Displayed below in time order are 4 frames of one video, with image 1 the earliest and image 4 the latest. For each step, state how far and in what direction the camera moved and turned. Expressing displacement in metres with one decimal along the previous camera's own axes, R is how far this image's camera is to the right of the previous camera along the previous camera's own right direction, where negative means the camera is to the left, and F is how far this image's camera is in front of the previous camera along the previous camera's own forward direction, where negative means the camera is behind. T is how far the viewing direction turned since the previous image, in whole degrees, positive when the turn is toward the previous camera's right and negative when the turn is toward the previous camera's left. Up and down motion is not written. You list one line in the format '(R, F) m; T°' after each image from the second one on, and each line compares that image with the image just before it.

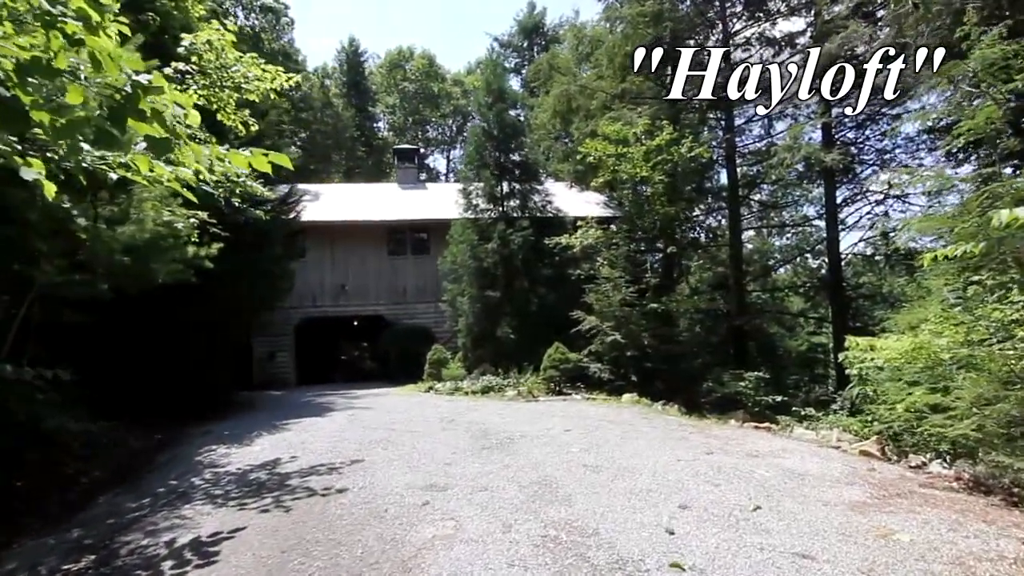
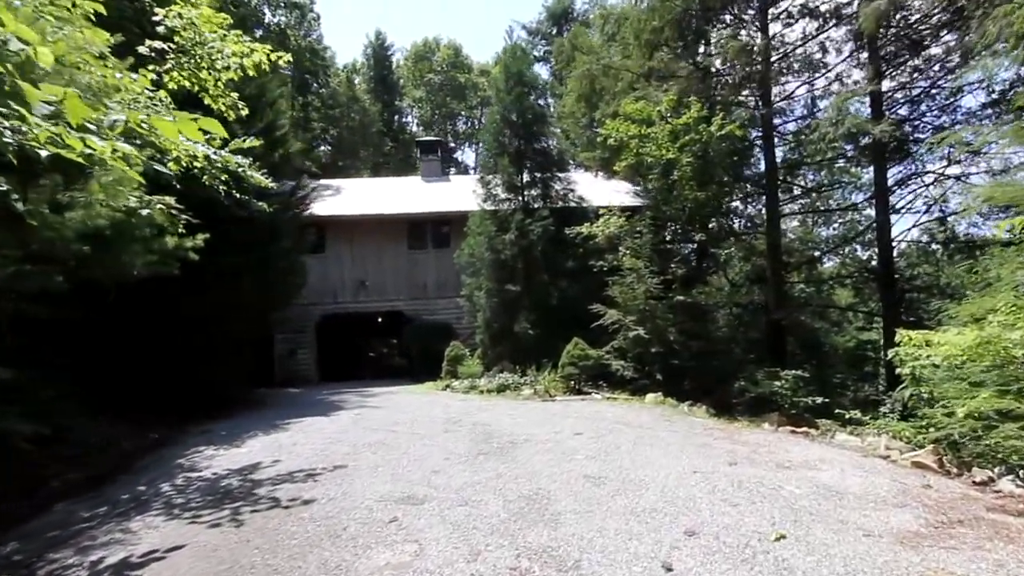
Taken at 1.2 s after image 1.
(+0.4, +0.8) m; -3°
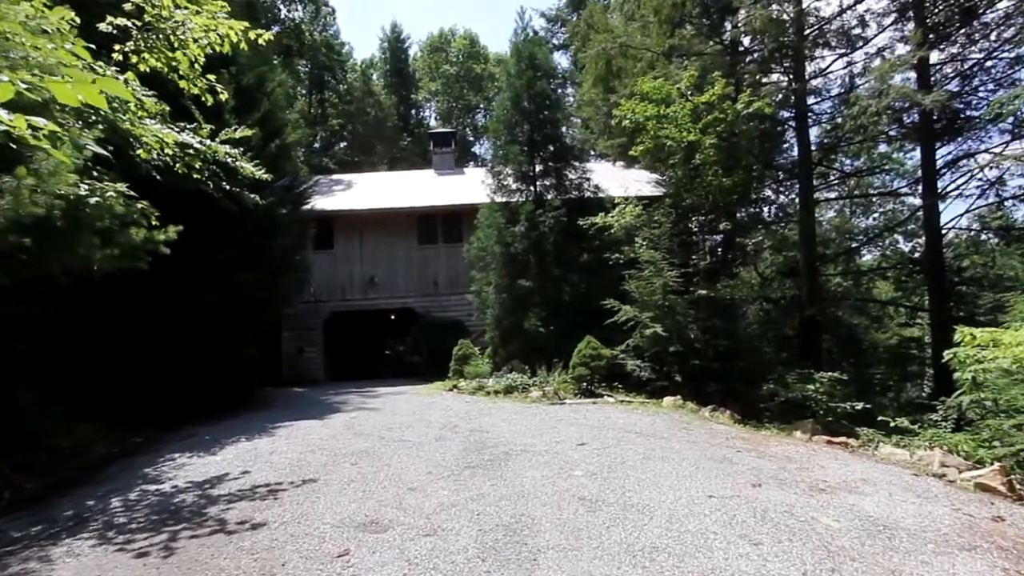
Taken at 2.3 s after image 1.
(+0.3, +0.9) m; -2°
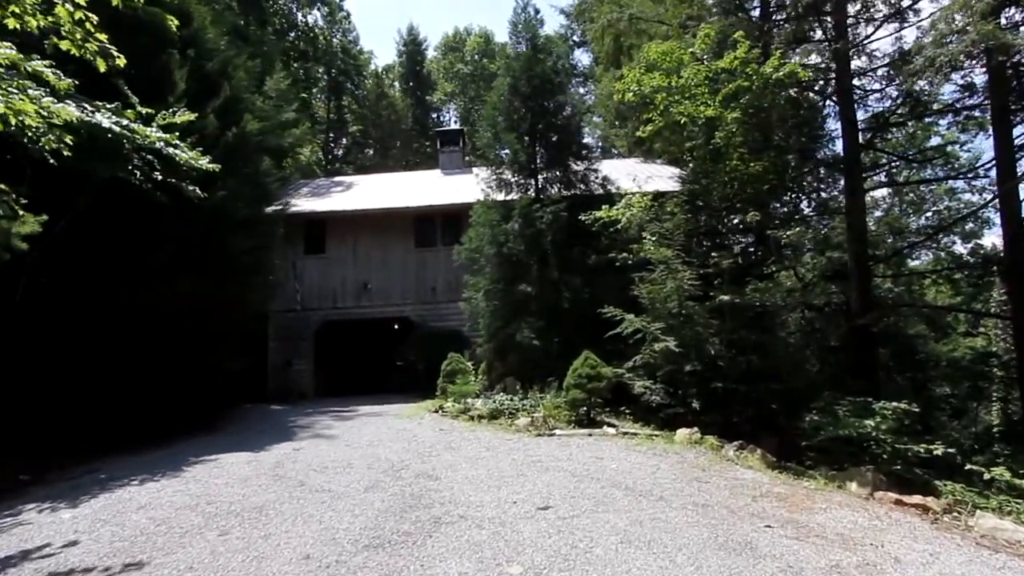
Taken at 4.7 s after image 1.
(+0.7, +2.0) m; -3°
